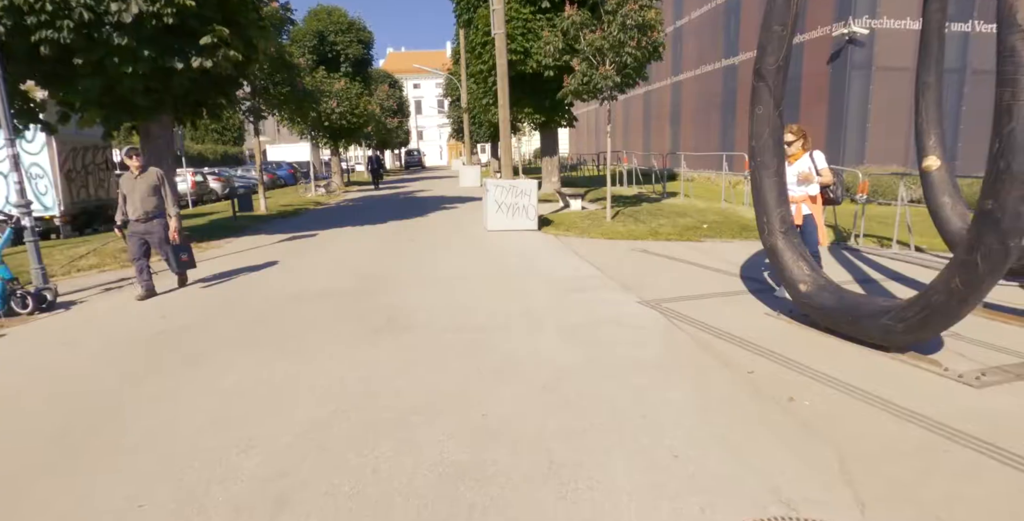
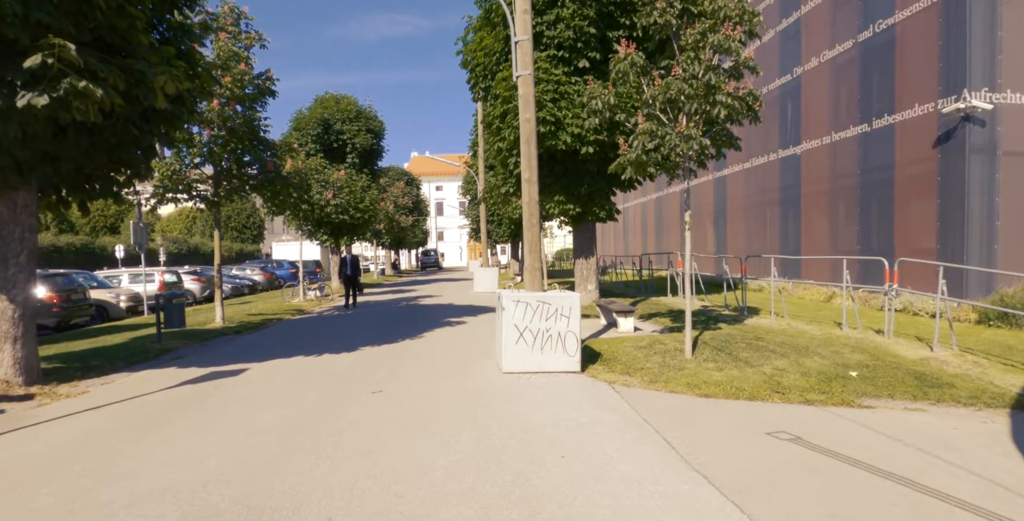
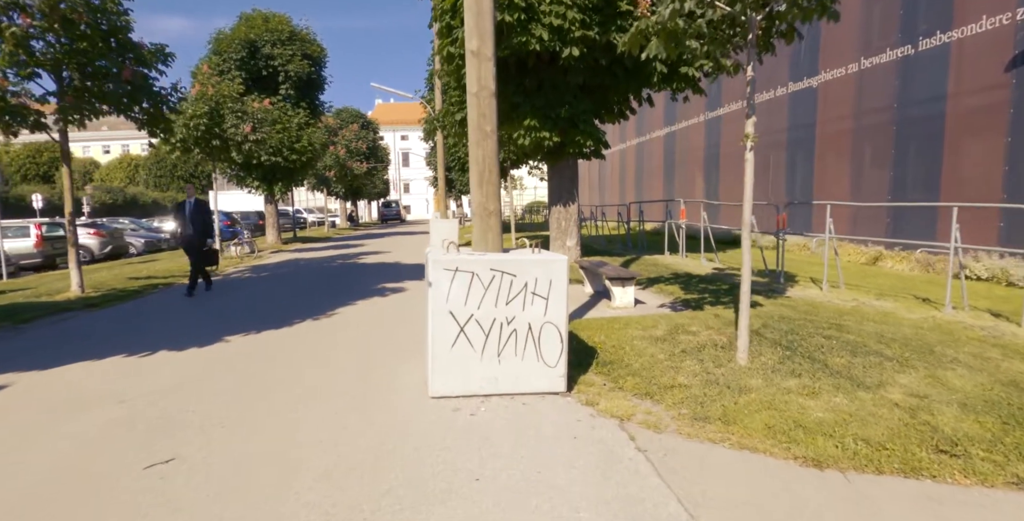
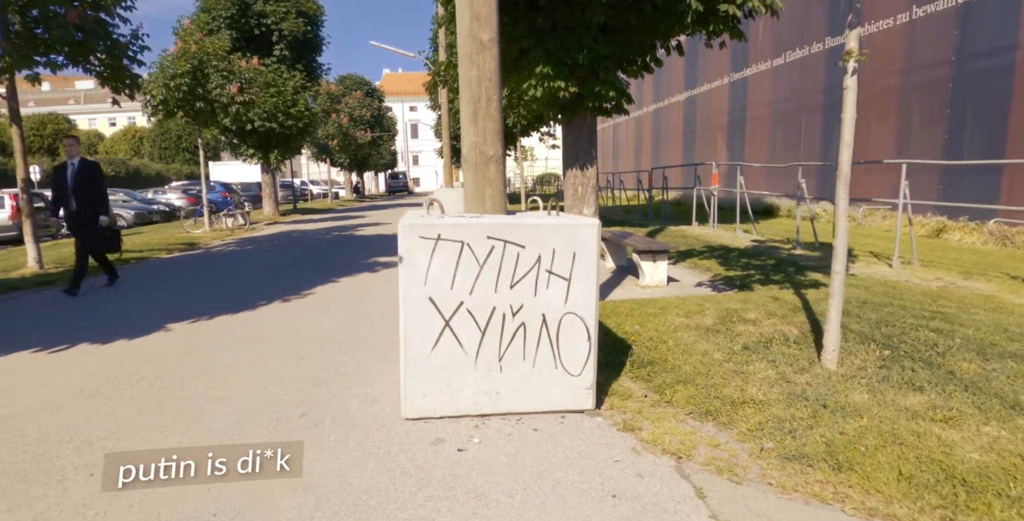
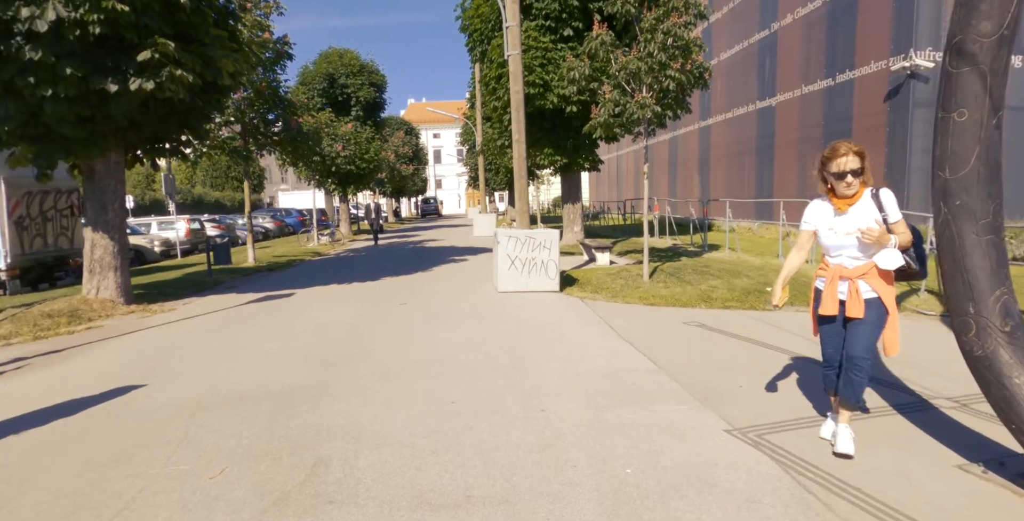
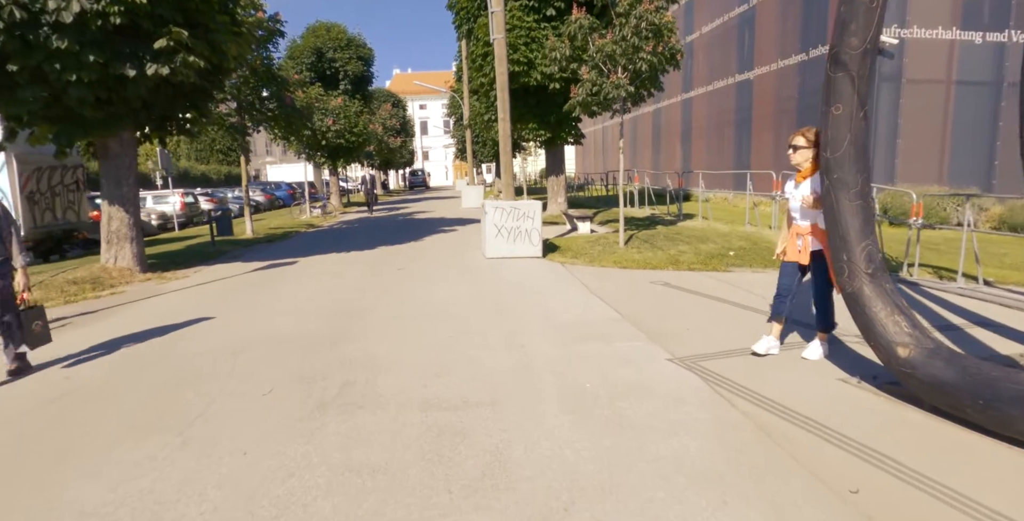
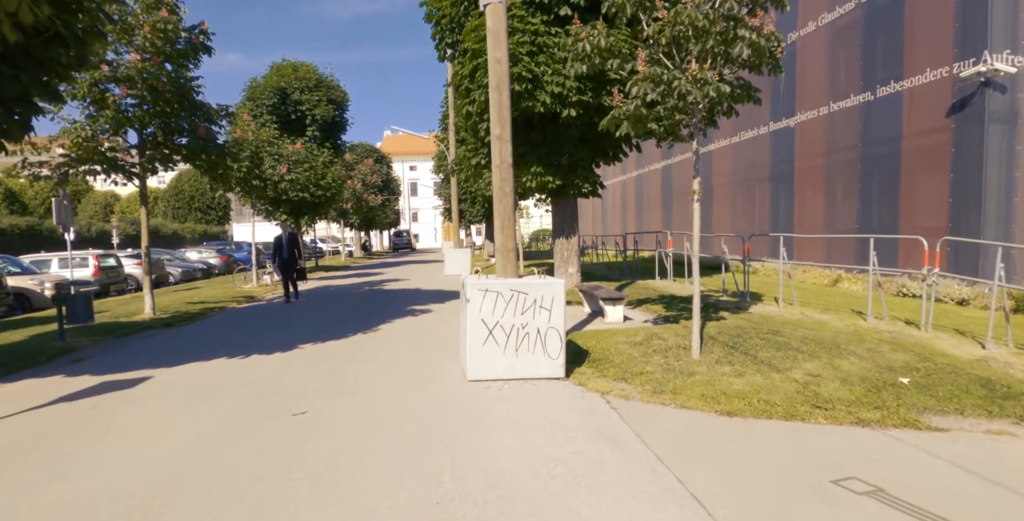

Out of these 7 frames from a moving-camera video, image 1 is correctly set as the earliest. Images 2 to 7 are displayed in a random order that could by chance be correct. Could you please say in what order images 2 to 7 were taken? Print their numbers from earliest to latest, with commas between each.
6, 5, 2, 7, 3, 4
